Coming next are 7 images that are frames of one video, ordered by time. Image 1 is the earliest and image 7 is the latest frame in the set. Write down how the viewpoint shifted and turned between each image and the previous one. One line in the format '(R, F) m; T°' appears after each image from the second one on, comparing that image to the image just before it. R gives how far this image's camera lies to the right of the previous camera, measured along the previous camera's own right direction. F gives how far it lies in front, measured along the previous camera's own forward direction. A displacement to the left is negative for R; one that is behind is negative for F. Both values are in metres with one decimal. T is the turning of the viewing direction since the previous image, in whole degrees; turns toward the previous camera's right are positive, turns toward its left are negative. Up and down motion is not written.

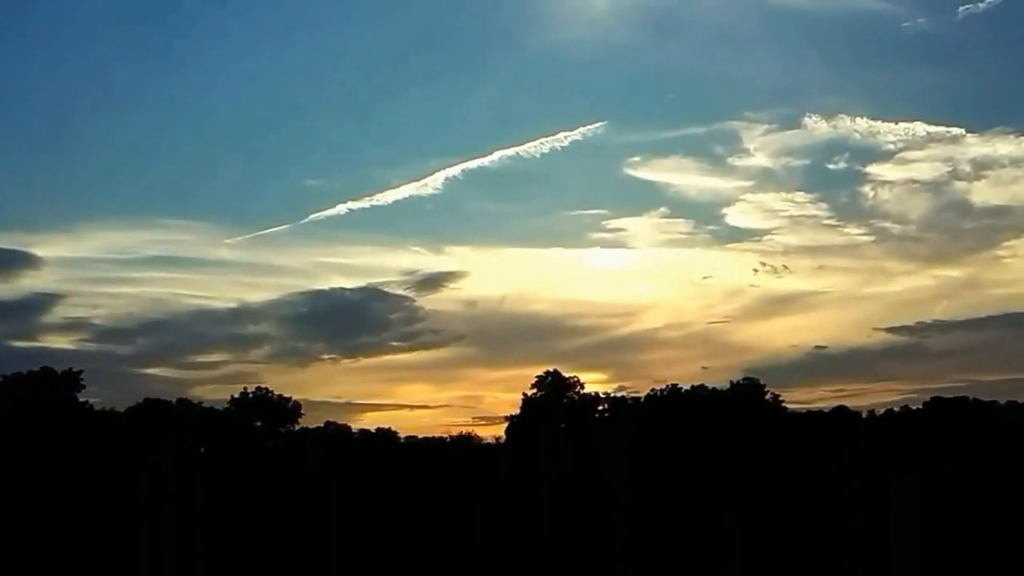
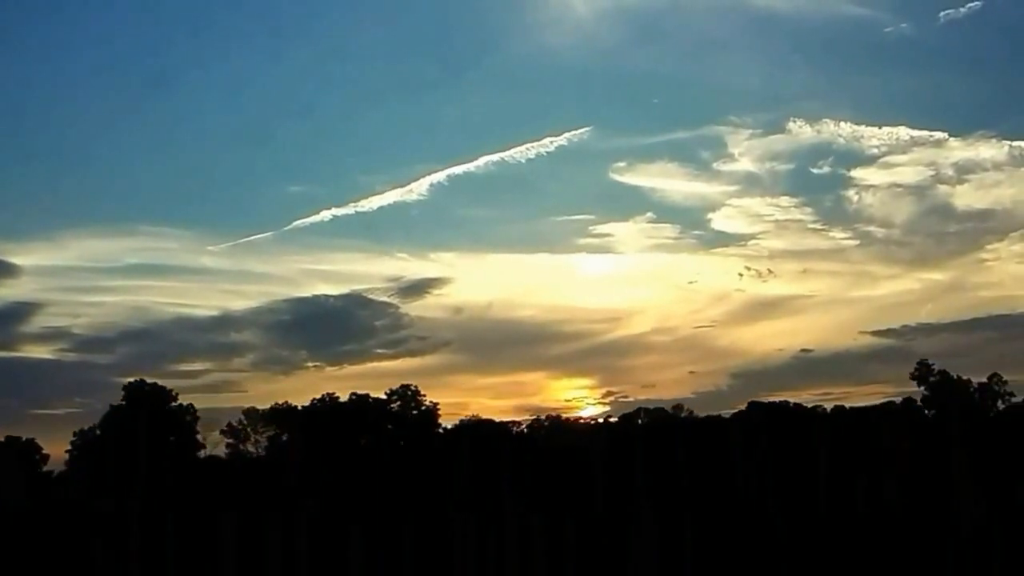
(-14.6, +17.3) m; +1°
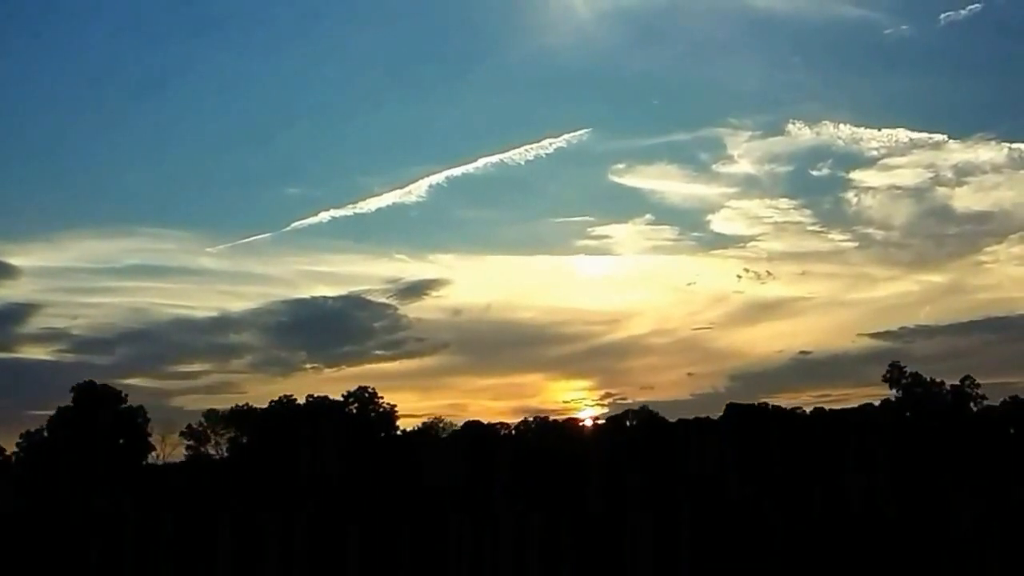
(+2.9, +0.1) m; 0°
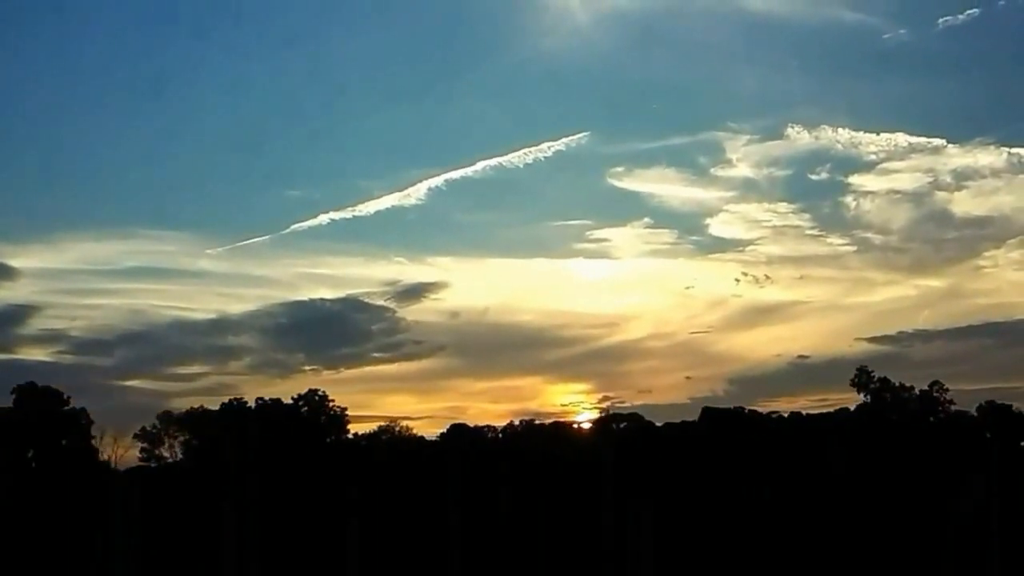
(+3.4, -0.2) m; 0°
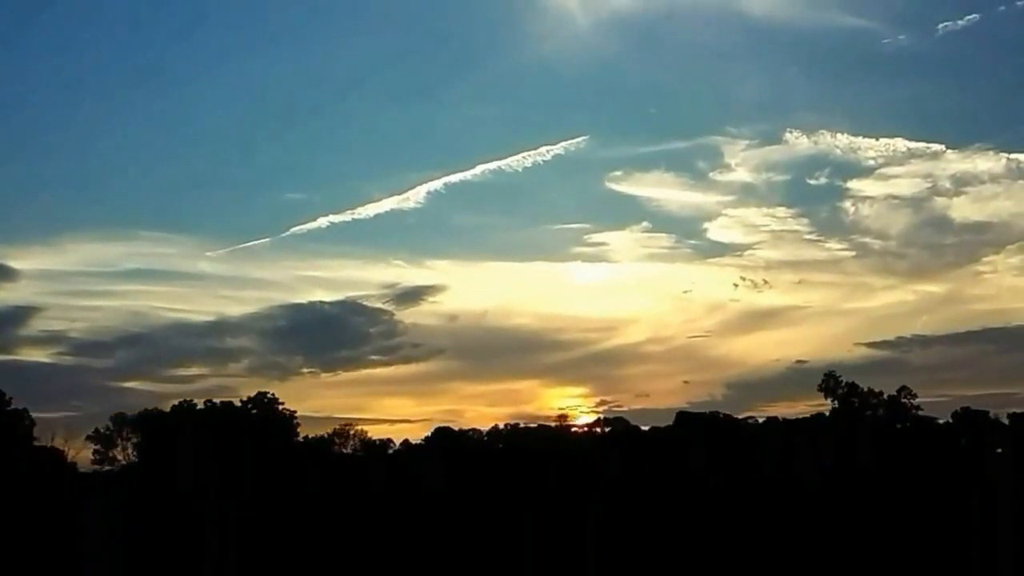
(+3.4, -0.1) m; 0°
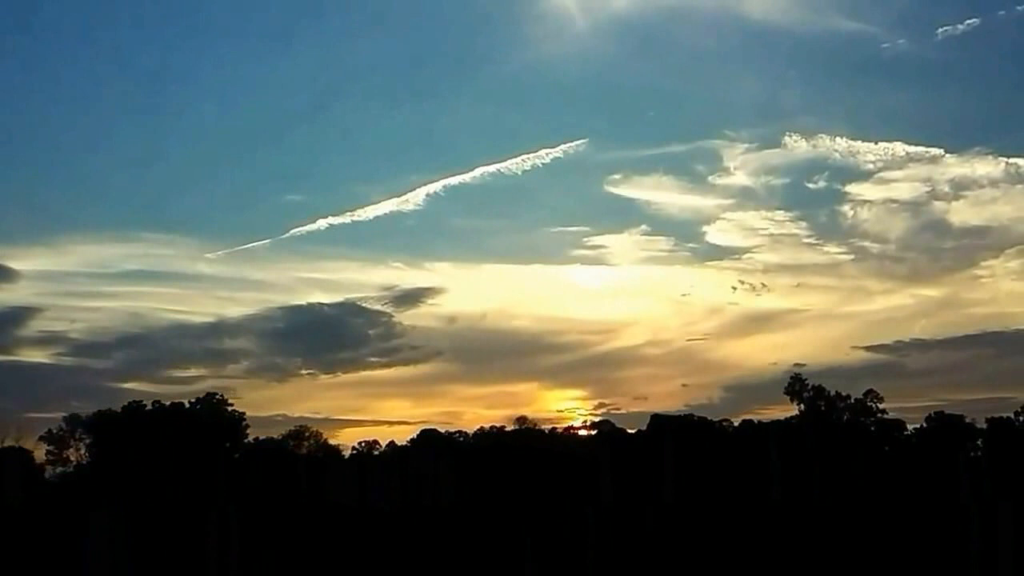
(+1.6, -8.0) m; 0°
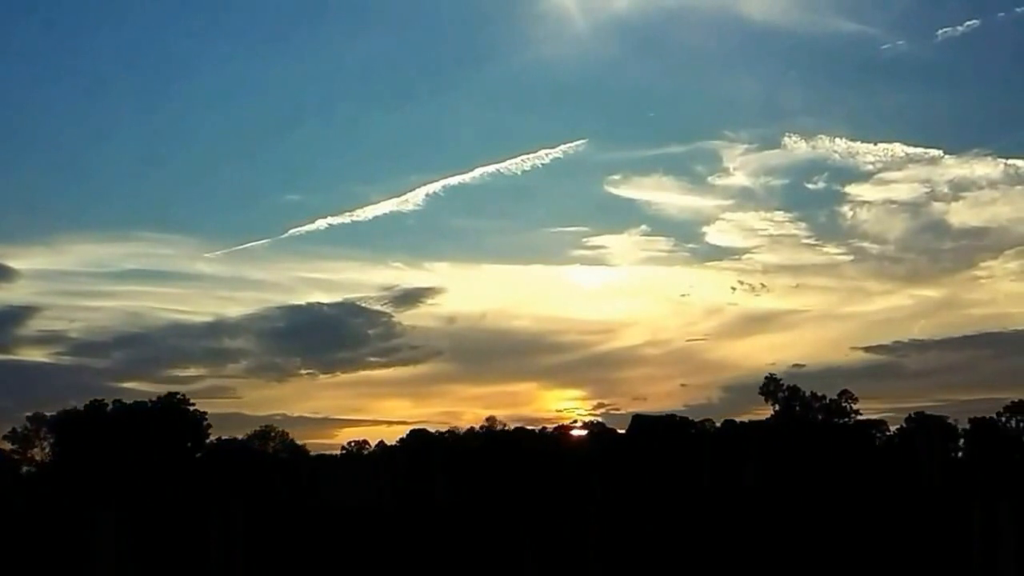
(-0.7, -5.2) m; 0°
